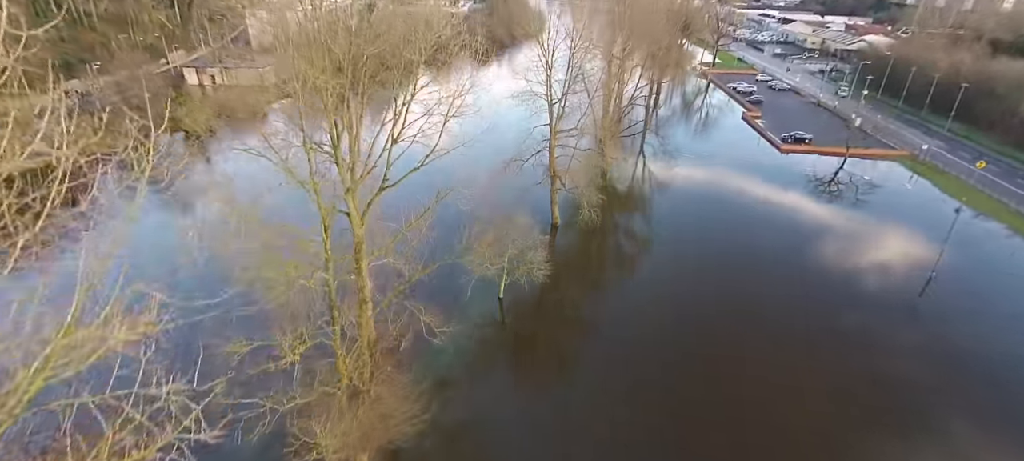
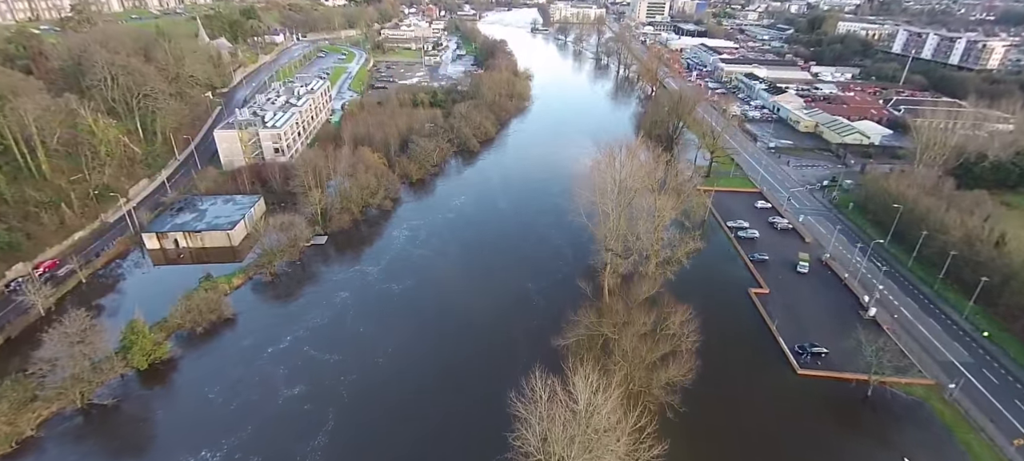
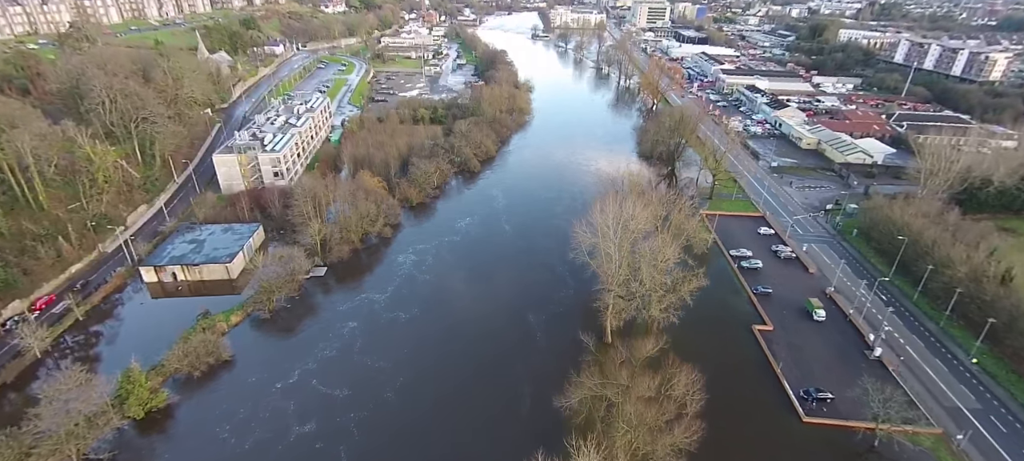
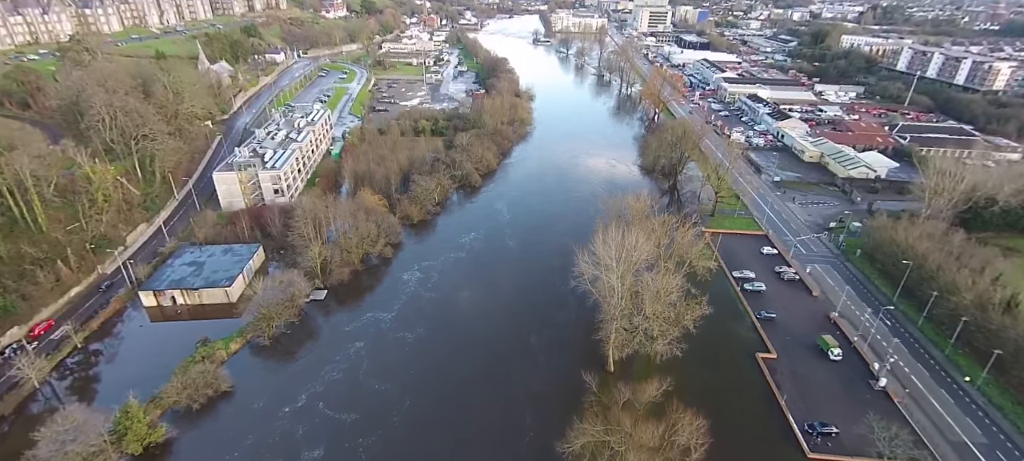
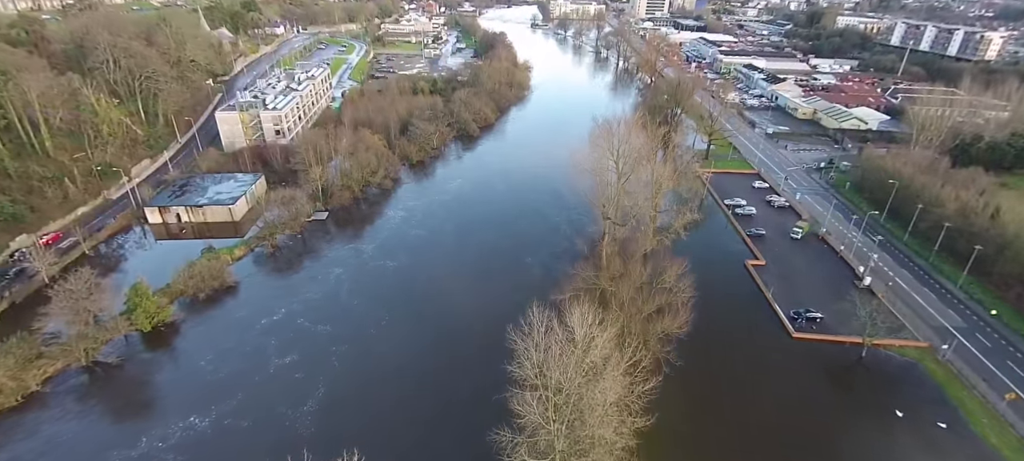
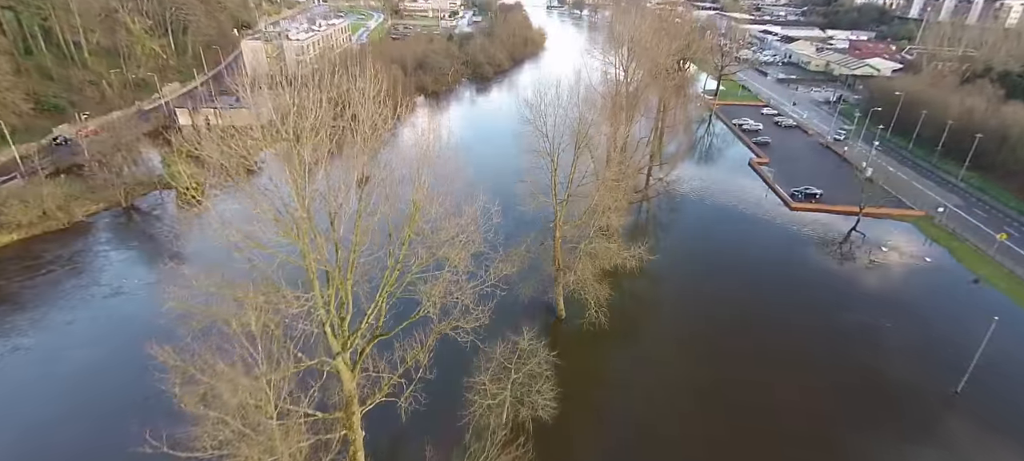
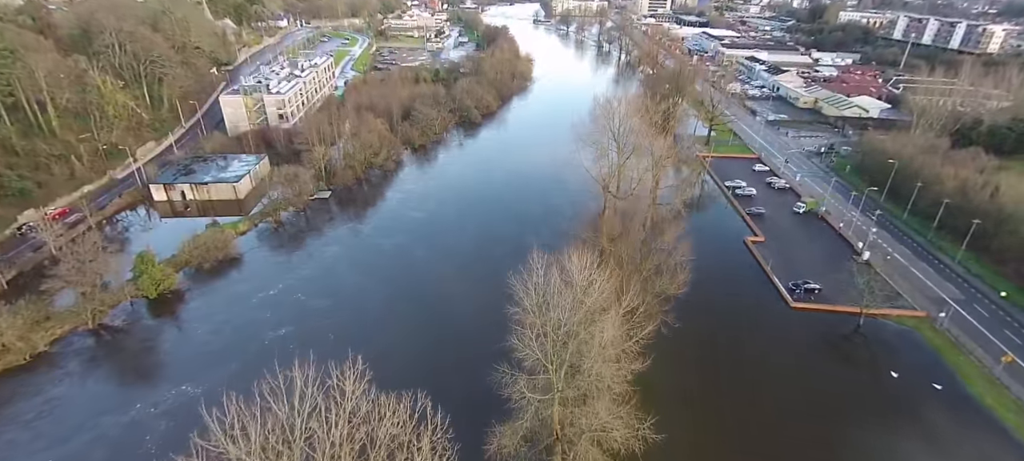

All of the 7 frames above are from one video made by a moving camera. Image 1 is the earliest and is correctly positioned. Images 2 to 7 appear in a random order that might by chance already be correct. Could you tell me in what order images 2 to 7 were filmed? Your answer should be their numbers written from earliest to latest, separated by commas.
6, 7, 5, 2, 3, 4
